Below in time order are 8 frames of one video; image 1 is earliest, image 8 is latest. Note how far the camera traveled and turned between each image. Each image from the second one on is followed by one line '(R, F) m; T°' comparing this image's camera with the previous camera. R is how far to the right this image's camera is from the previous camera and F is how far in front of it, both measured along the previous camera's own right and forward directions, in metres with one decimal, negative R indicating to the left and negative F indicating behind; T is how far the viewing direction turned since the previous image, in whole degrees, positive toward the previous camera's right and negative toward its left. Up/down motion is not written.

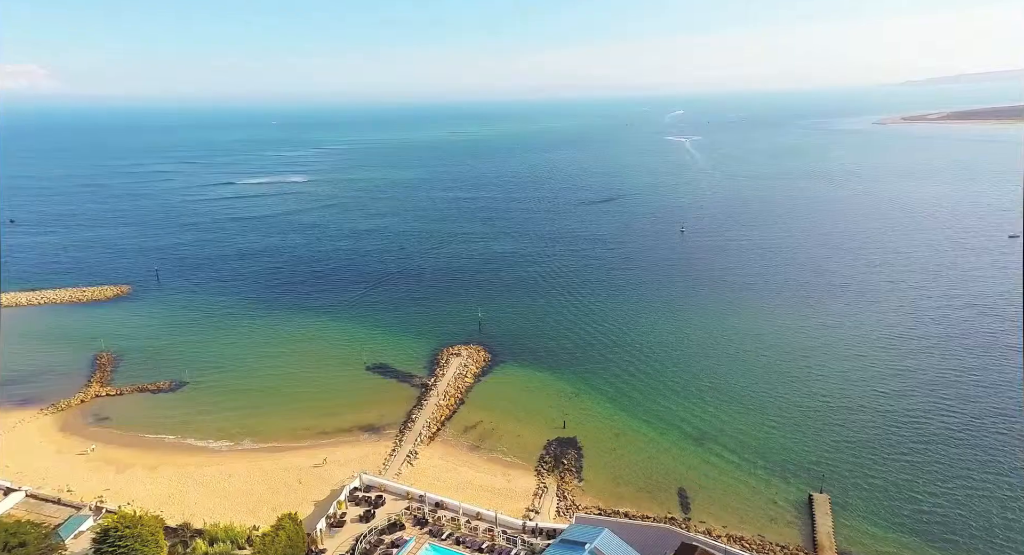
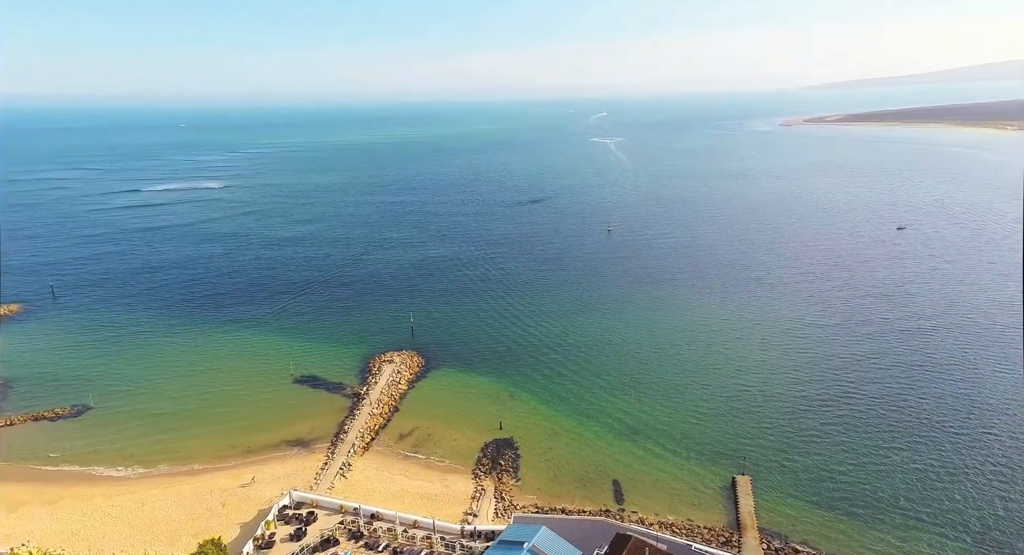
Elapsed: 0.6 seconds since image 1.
(+2.9, -0.4) m; +2°
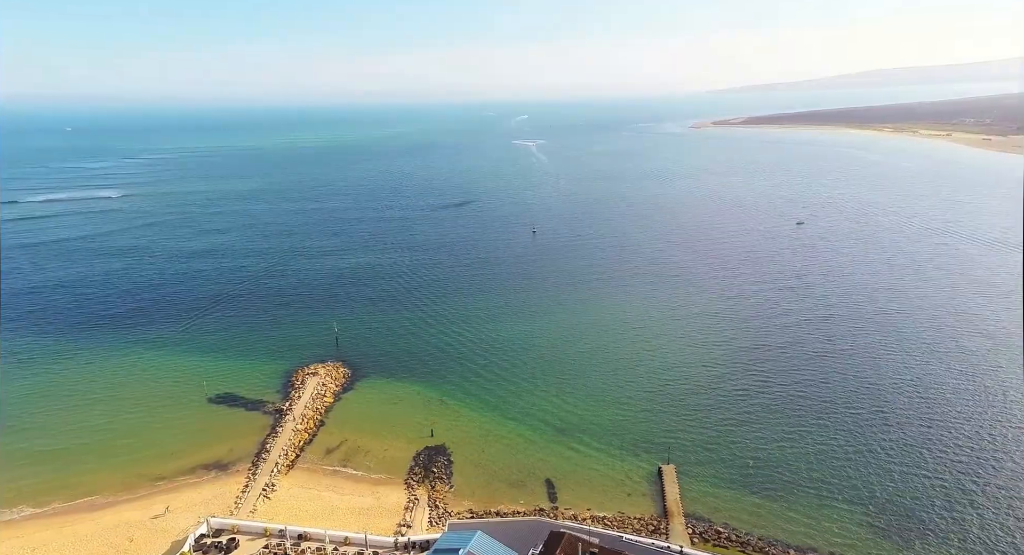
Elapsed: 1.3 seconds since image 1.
(+0.2, 0.0) m; +7°
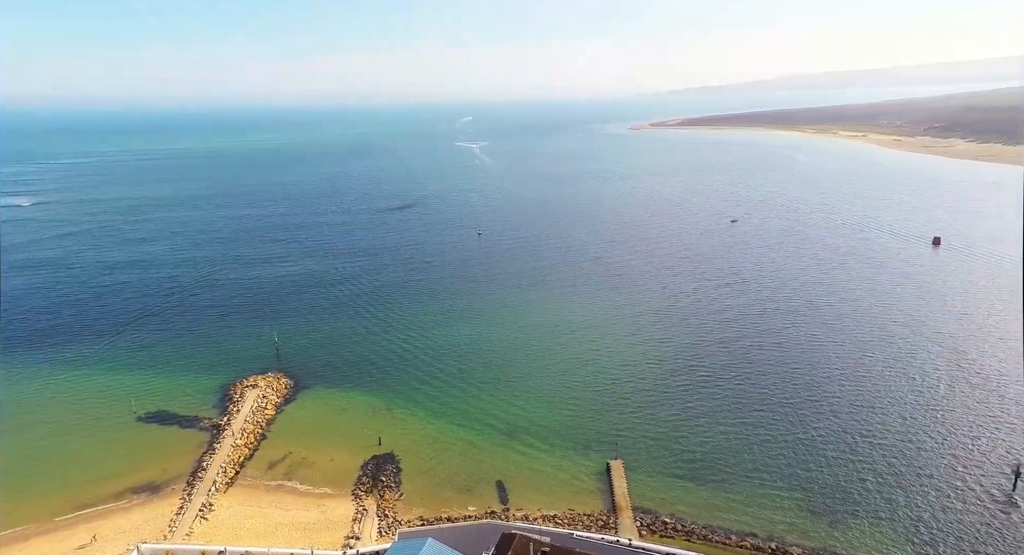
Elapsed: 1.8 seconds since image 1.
(+0.2, 0.0) m; +5°
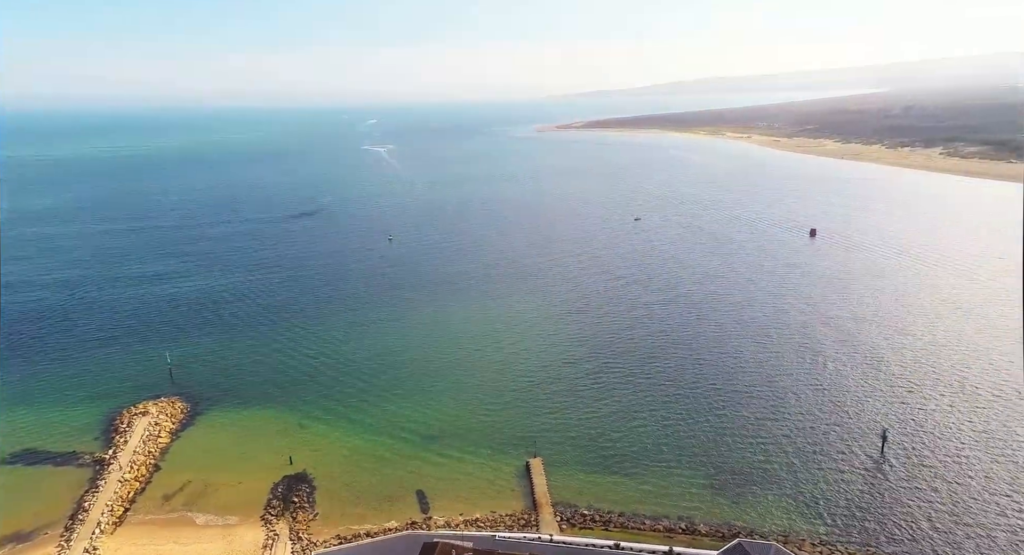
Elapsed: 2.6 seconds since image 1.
(+0.3, 0.0) m; +9°
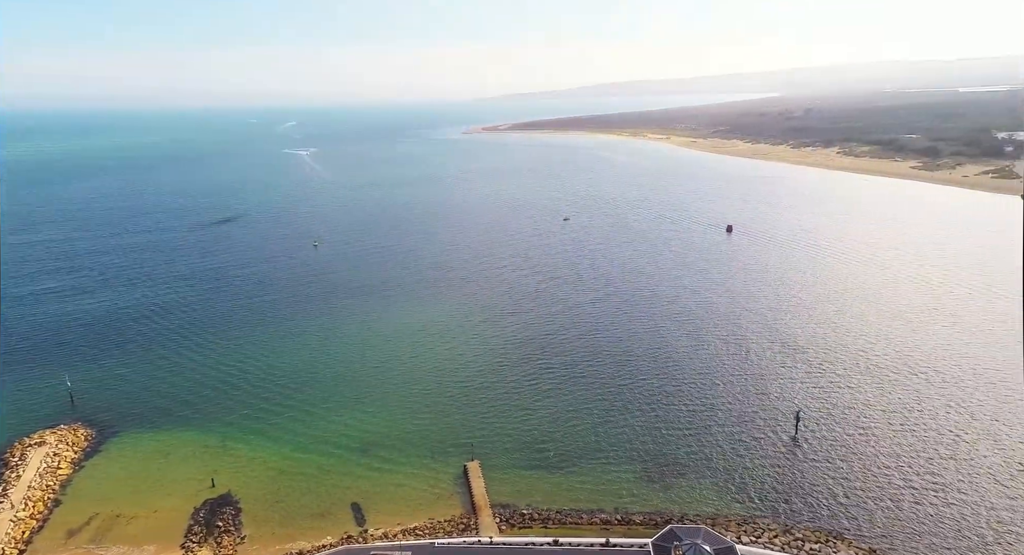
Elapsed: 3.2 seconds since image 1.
(+0.1, +0.1) m; +7°
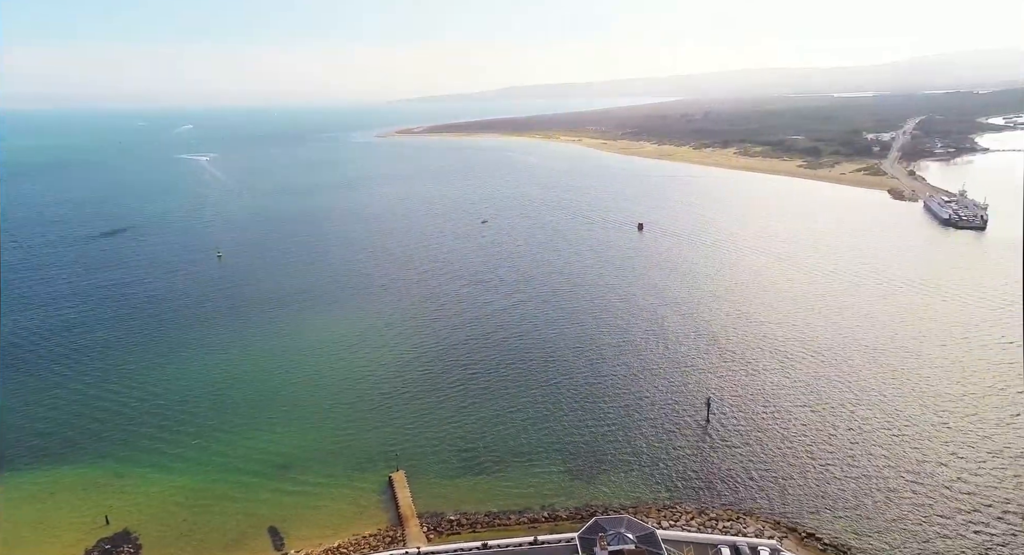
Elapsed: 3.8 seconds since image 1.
(+0.2, 0.0) m; +8°
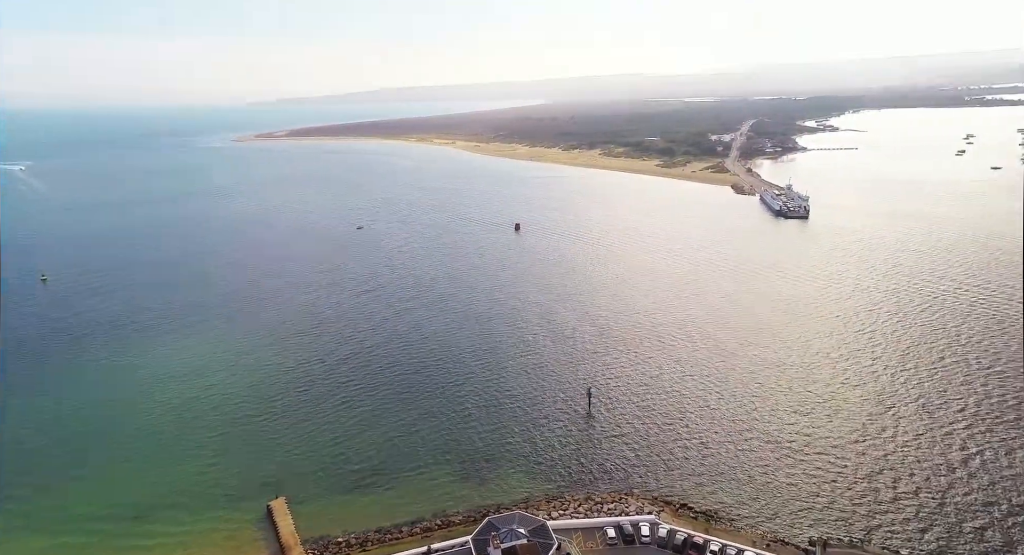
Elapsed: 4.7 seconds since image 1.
(+0.2, +0.1) m; +12°
